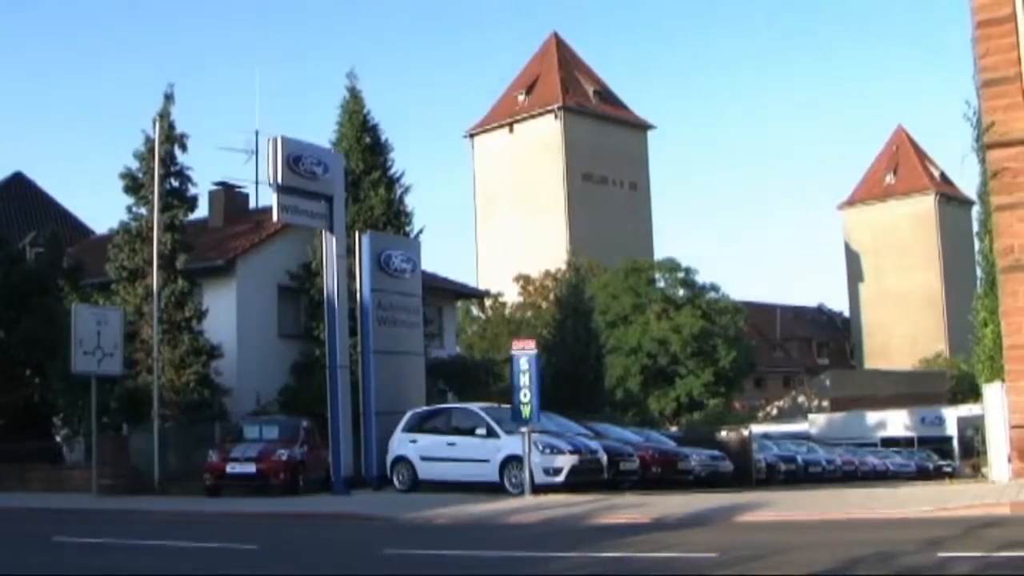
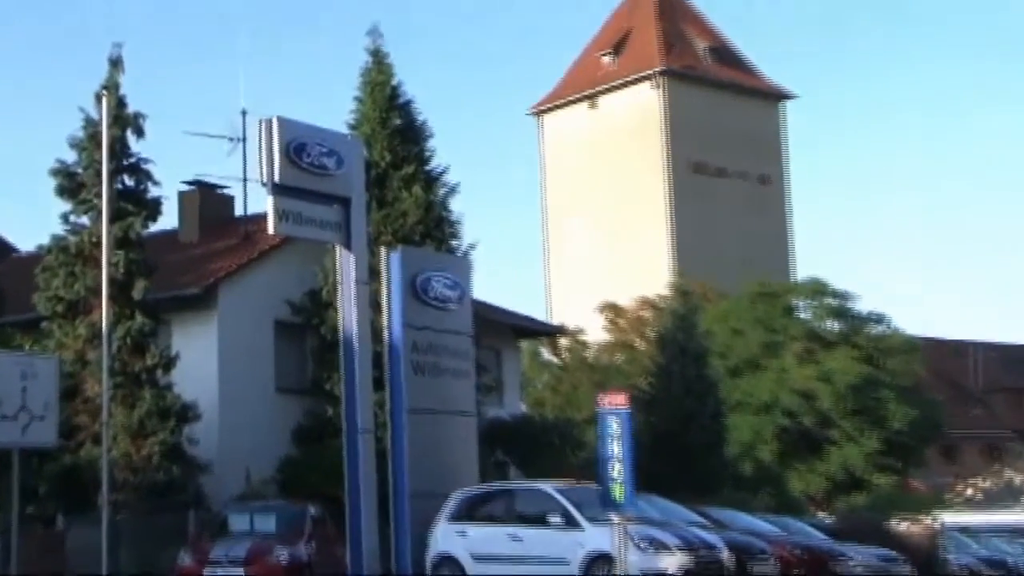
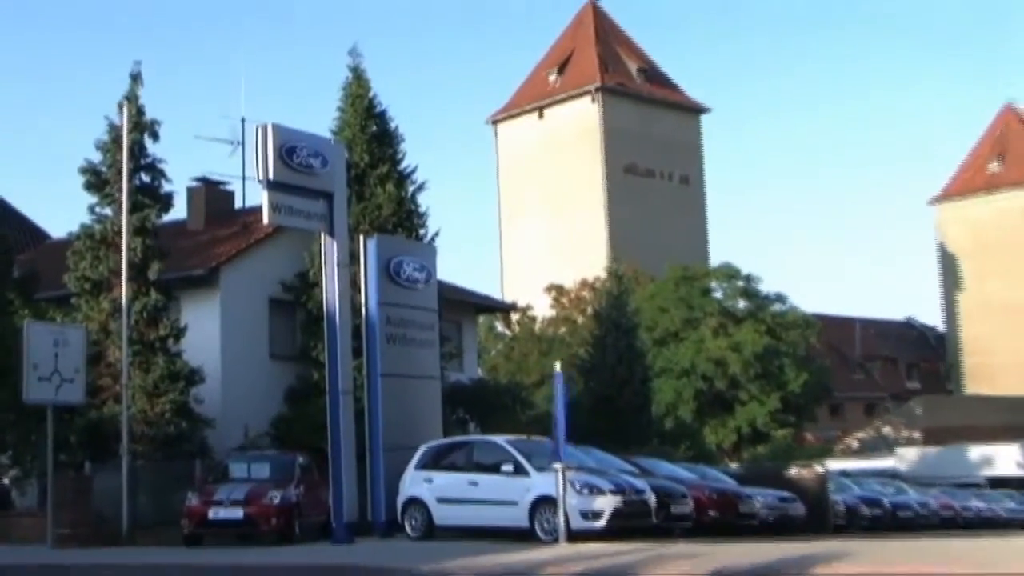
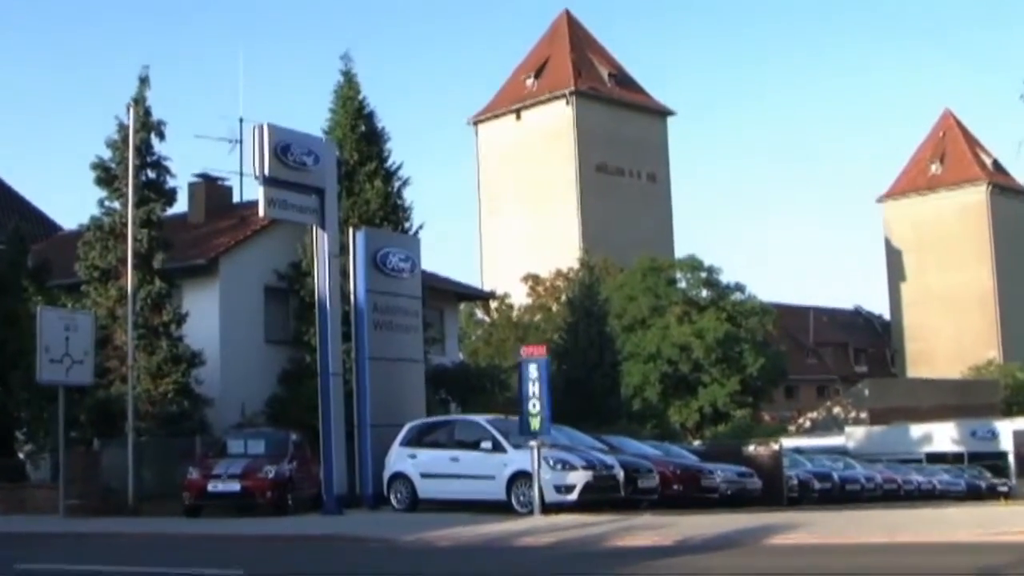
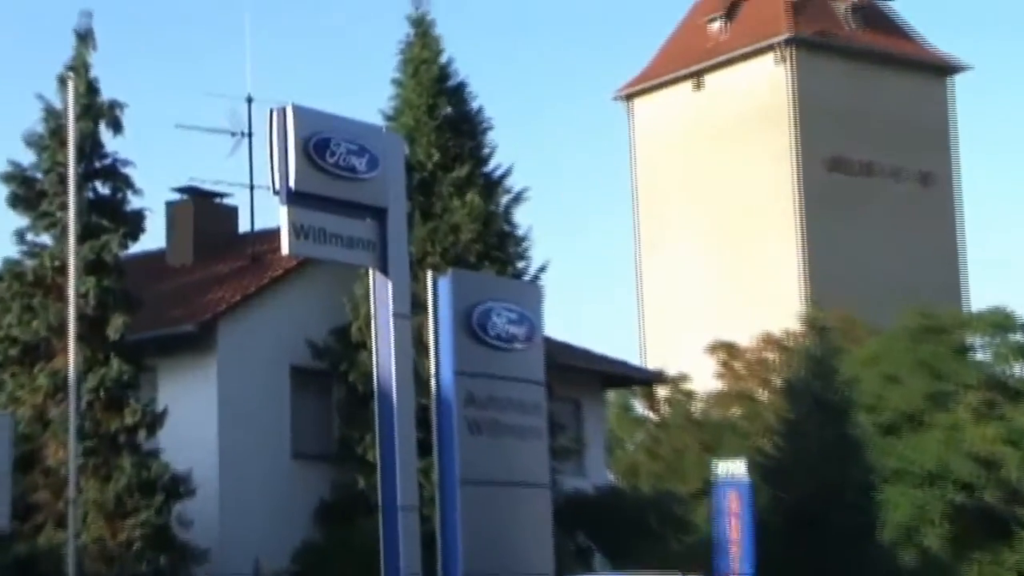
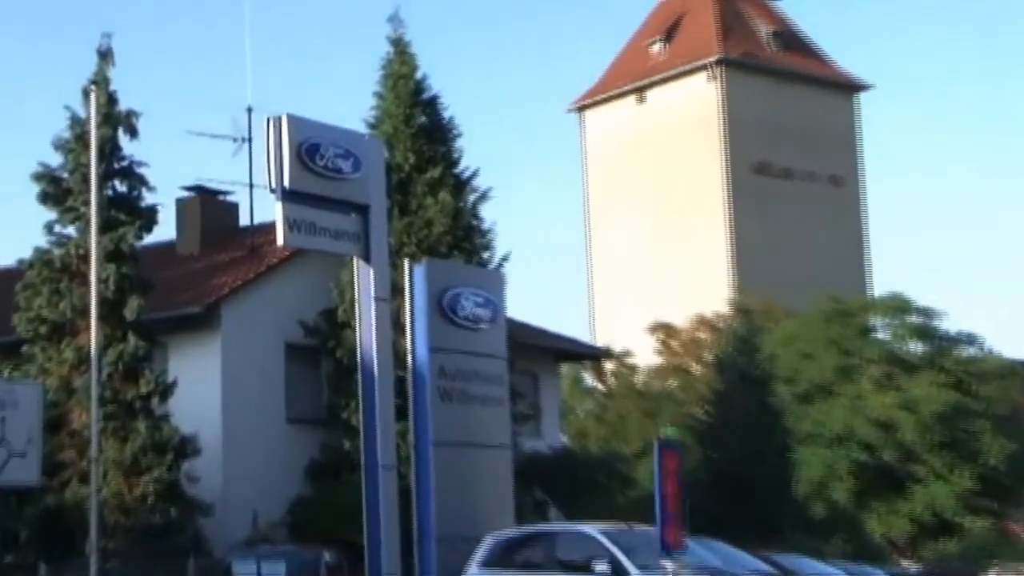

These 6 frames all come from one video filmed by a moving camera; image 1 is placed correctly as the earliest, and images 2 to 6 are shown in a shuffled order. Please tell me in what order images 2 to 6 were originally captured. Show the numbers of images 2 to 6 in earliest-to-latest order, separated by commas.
4, 3, 2, 6, 5
